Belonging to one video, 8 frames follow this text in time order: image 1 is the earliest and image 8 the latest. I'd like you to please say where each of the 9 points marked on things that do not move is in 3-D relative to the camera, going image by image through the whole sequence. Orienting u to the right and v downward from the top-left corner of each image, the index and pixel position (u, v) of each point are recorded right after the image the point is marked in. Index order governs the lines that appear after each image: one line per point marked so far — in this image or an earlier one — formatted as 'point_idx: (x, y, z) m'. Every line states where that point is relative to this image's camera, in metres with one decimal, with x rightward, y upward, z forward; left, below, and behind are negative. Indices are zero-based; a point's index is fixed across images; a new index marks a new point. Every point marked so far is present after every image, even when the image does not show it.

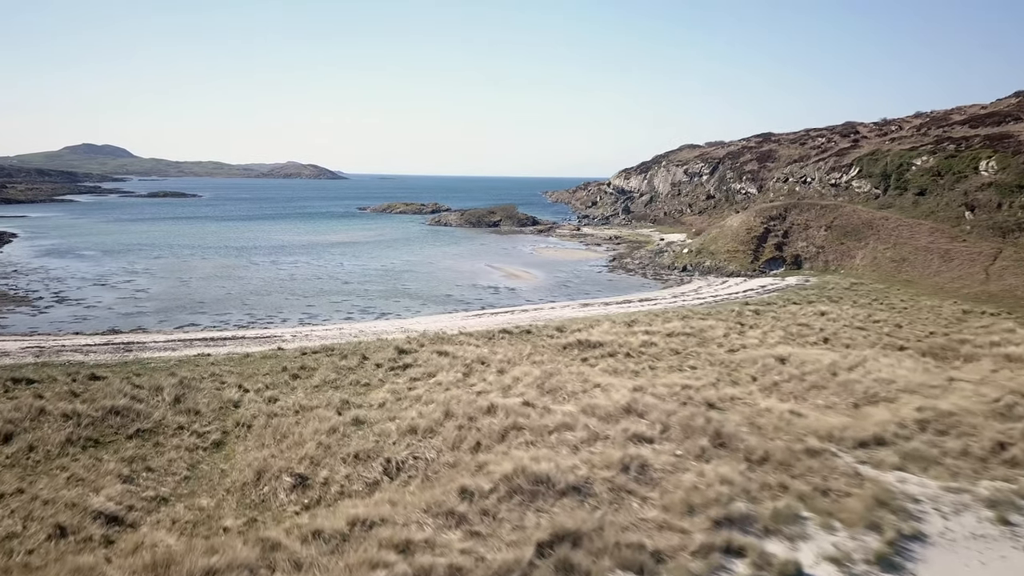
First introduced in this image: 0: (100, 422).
0: (-9.0, -2.9, +14.0) m
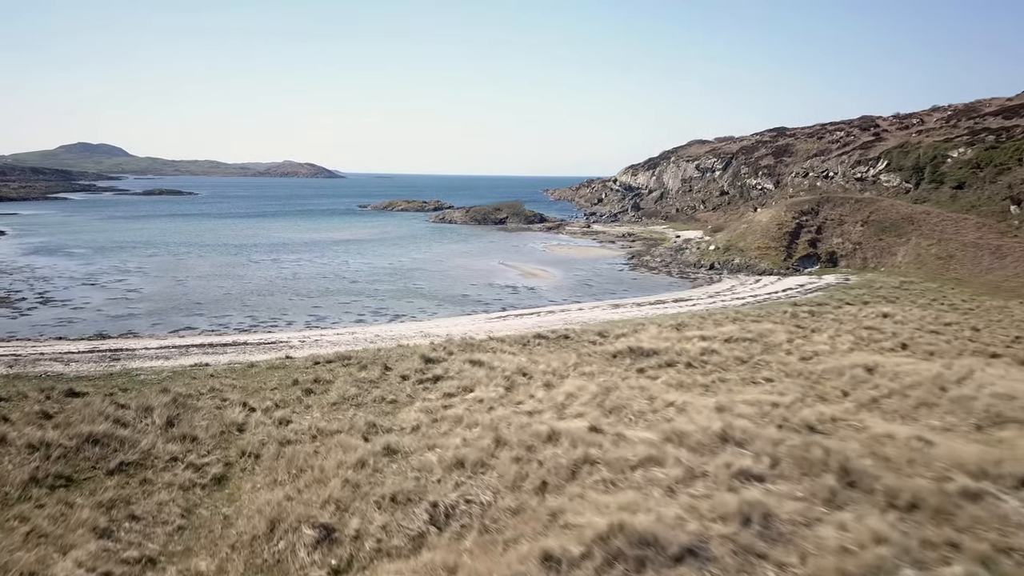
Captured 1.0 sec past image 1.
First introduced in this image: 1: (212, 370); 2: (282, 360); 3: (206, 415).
0: (-7.8, -3.0, +11.4) m
1: (-8.1, -2.2, +17.4) m
2: (-6.6, -2.1, +18.5) m
3: (-6.5, -2.7, +13.6) m
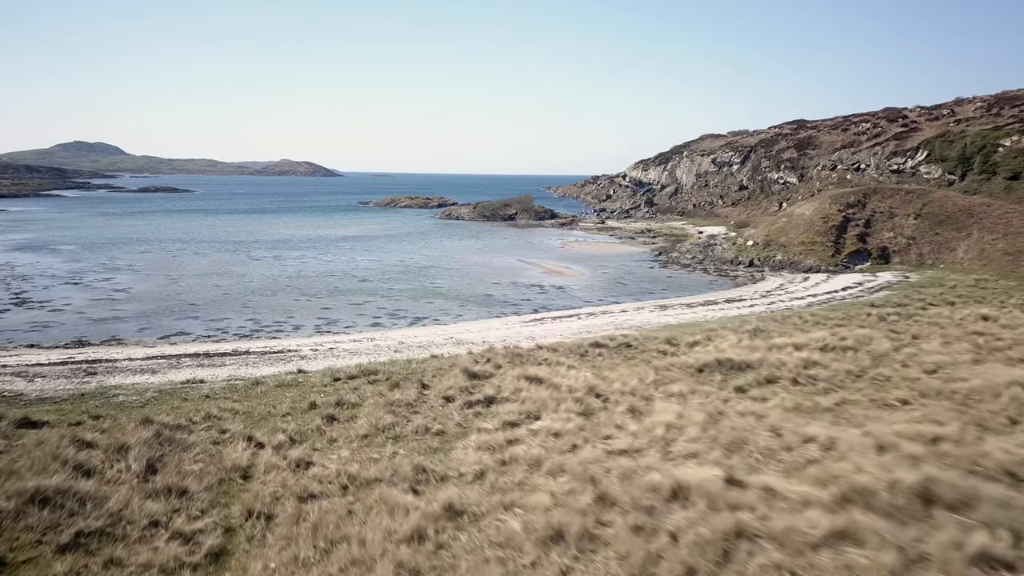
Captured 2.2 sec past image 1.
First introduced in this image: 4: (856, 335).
0: (-6.3, -3.0, +8.2) m
1: (-6.7, -2.2, +14.1) m
2: (-5.2, -2.1, +15.2) m
3: (-5.0, -2.7, +10.3) m
4: (+9.8, -1.3, +18.3) m
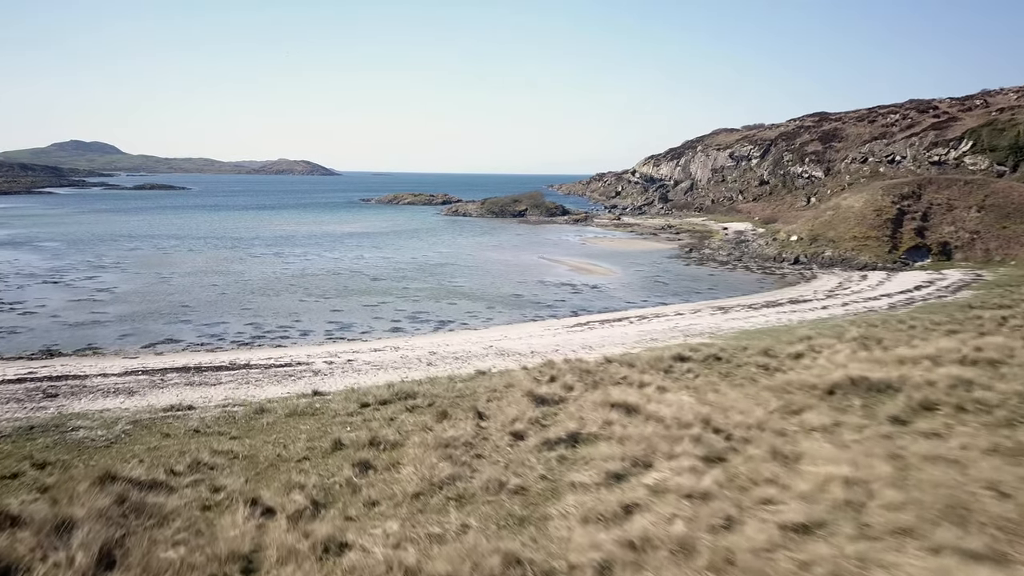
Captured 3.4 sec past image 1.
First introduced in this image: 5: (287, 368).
0: (-4.9, -2.9, +4.9) m
1: (-5.3, -2.2, +10.8) m
2: (-3.8, -2.1, +11.9) m
3: (-3.6, -2.7, +7.0) m
4: (+11.2, -1.3, +15.1) m
5: (-5.3, -1.9, +15.0) m
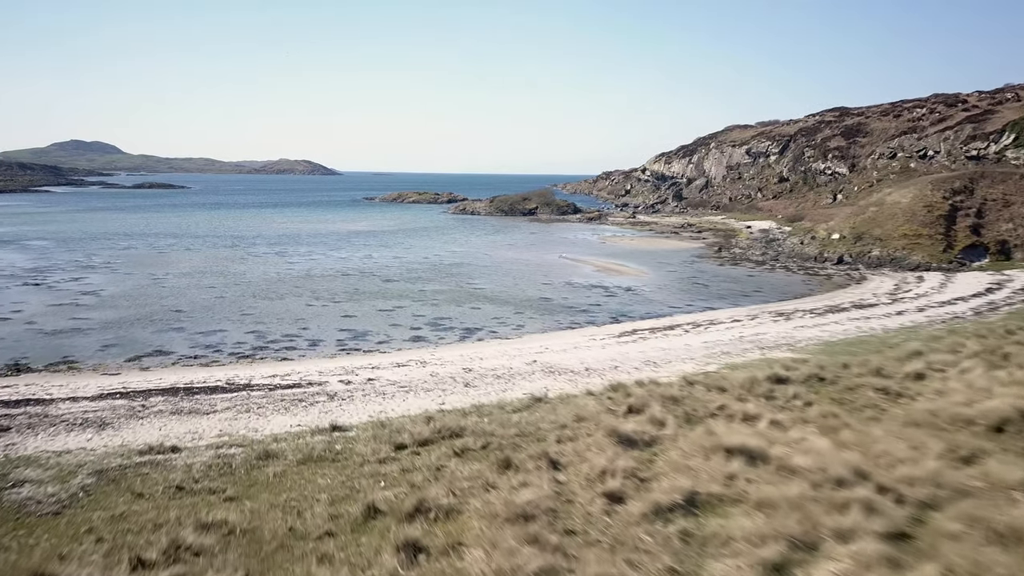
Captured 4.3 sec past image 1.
0: (-3.9, -3.0, +2.3) m
1: (-4.2, -2.3, +8.2) m
2: (-2.8, -2.2, +9.3) m
3: (-2.6, -2.8, +4.5) m
4: (+12.3, -1.4, +12.5) m
5: (-4.2, -2.0, +12.4) m
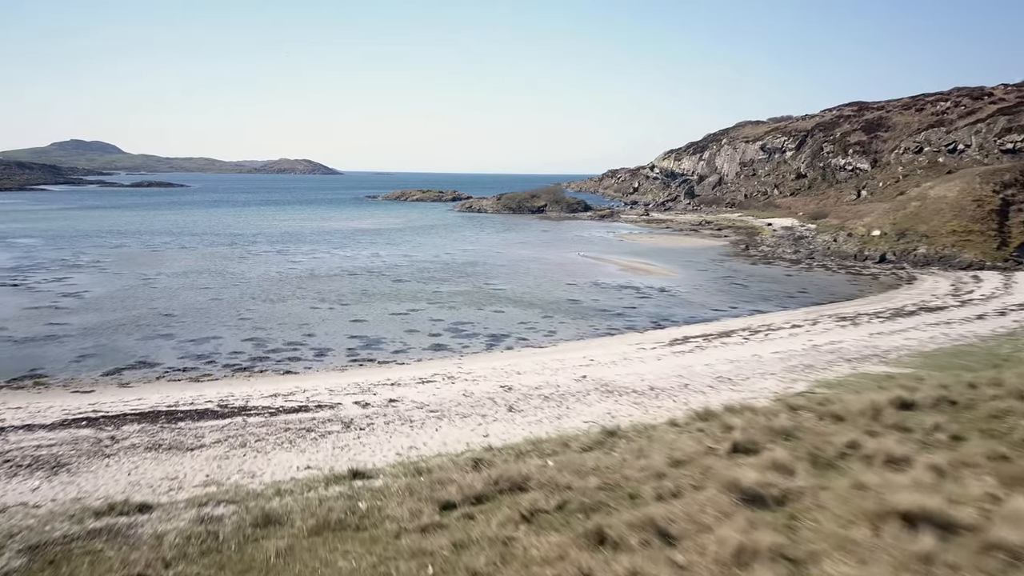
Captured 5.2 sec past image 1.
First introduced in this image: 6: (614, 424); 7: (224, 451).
0: (-3.0, -3.1, 0.0) m
1: (-3.4, -2.4, +5.9) m
2: (-1.9, -2.2, +7.1) m
3: (-1.7, -2.8, +2.2) m
4: (+13.1, -1.4, +10.2) m
5: (-3.3, -2.0, +10.2) m
6: (+1.5, -1.9, +9.2) m
7: (-3.9, -2.2, +8.7) m
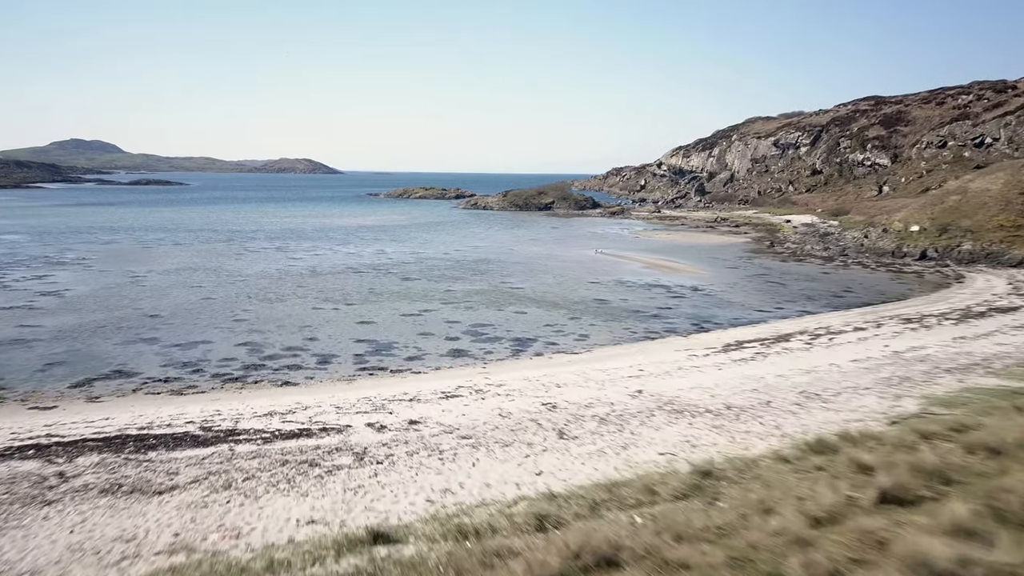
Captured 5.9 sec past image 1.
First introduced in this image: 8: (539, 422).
0: (-2.4, -3.0, -1.9) m
1: (-2.7, -2.3, +4.0) m
2: (-1.2, -2.2, +5.1) m
3: (-1.0, -2.8, +0.2) m
4: (+13.8, -1.4, +8.3) m
5: (-2.7, -2.0, +8.2) m
6: (+2.1, -1.9, +7.3) m
7: (-3.2, -2.1, +6.7) m
8: (+0.4, -1.8, +9.0) m
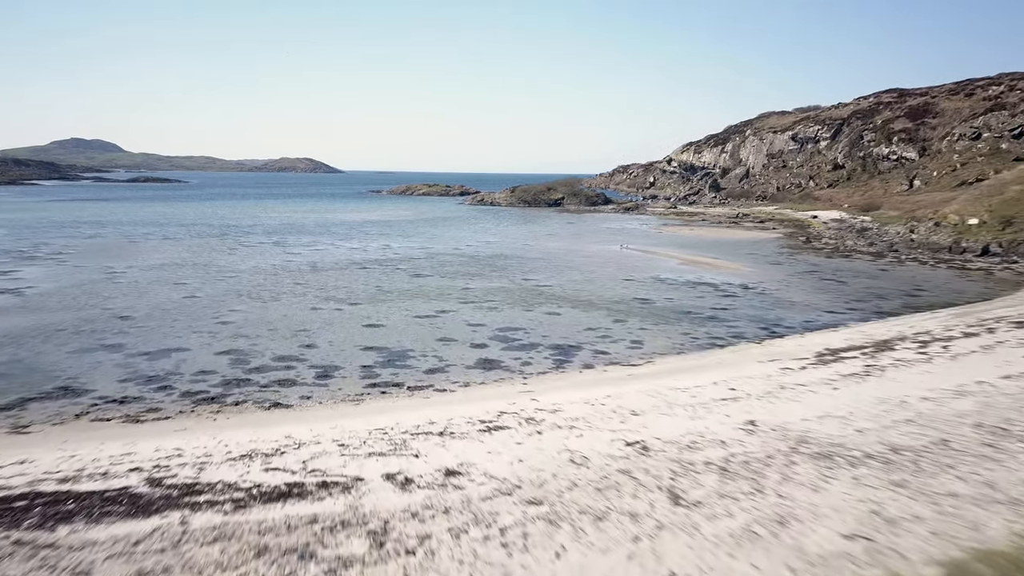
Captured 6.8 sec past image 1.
0: (-1.6, -3.0, -4.6) m
1: (-1.9, -2.2, +1.3) m
2: (-0.5, -2.1, +2.4) m
3: (-0.3, -2.7, -2.5) m
4: (+14.6, -1.4, +5.6) m
5: (-1.9, -1.9, +5.5) m
6: (+2.9, -1.8, +4.6) m
7: (-2.5, -2.0, +4.0) m
8: (+1.1, -1.8, +6.3) m
